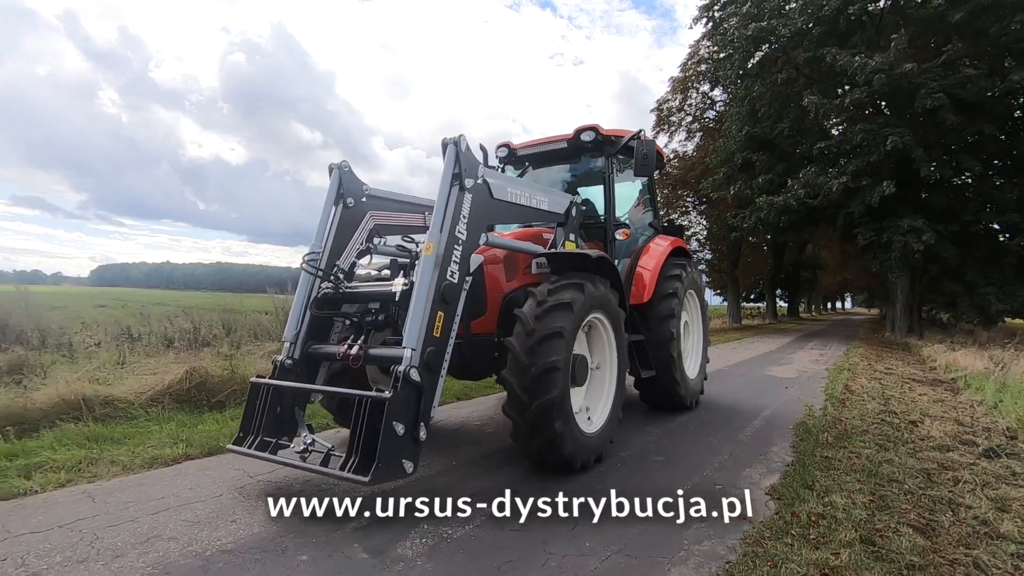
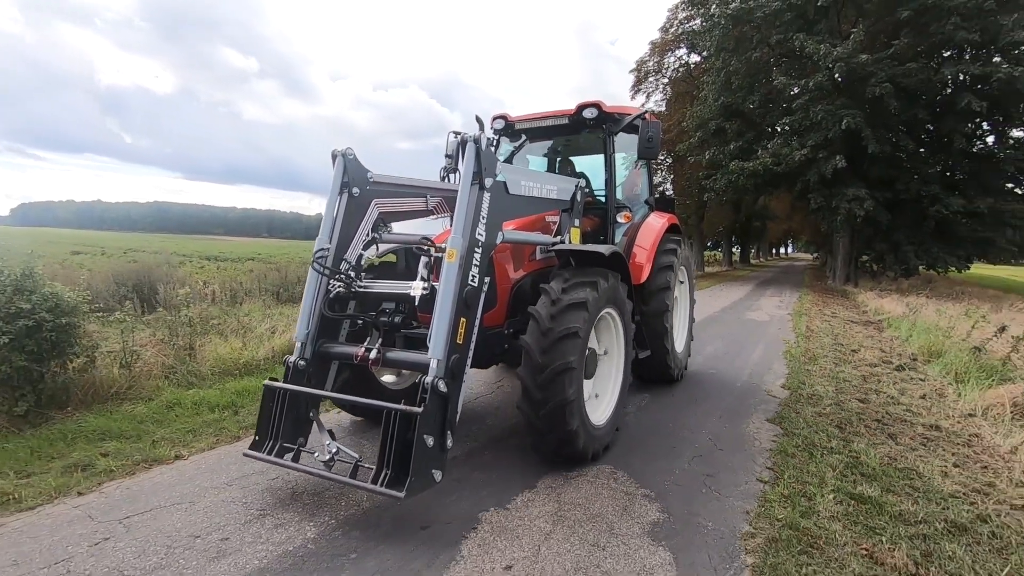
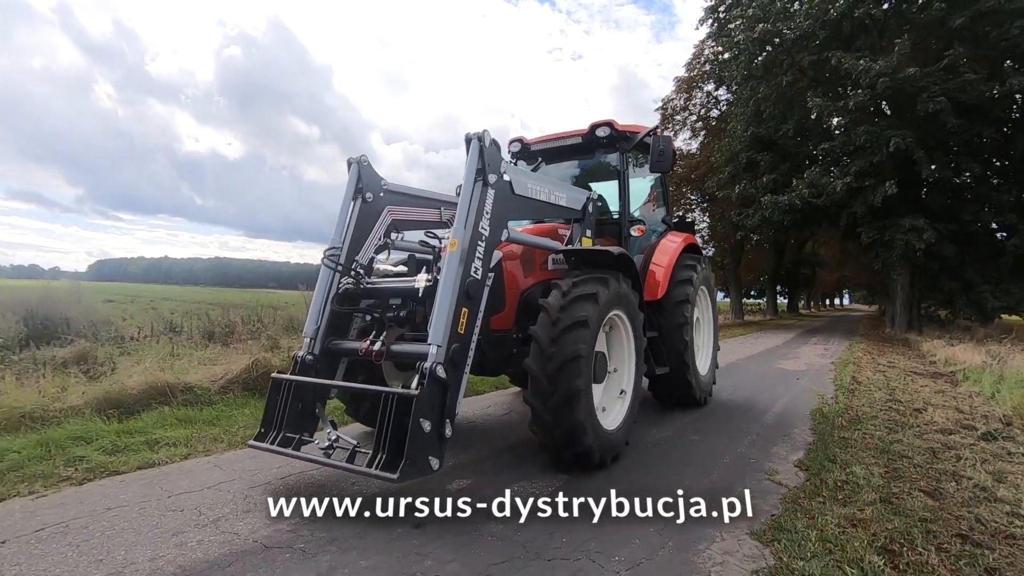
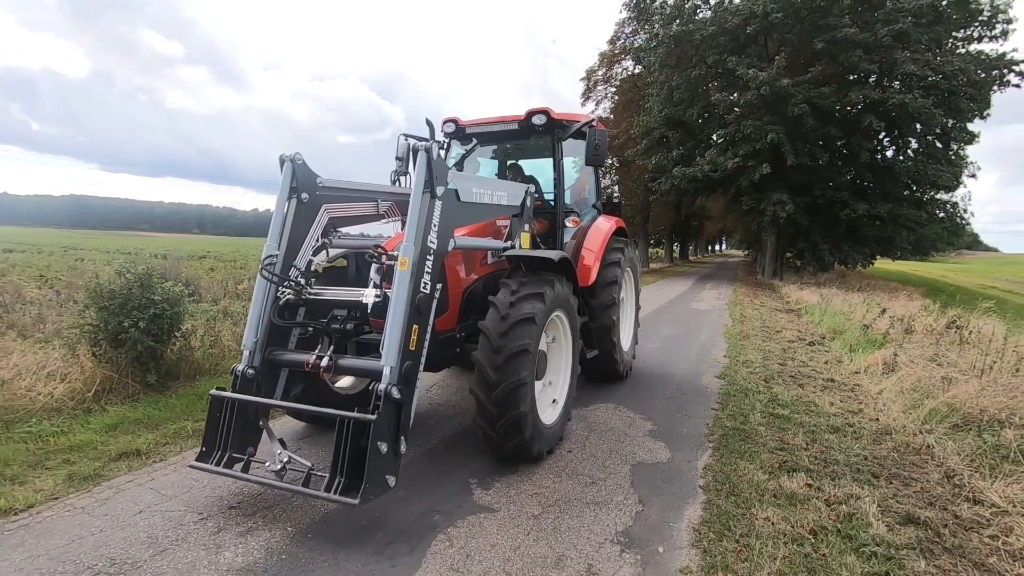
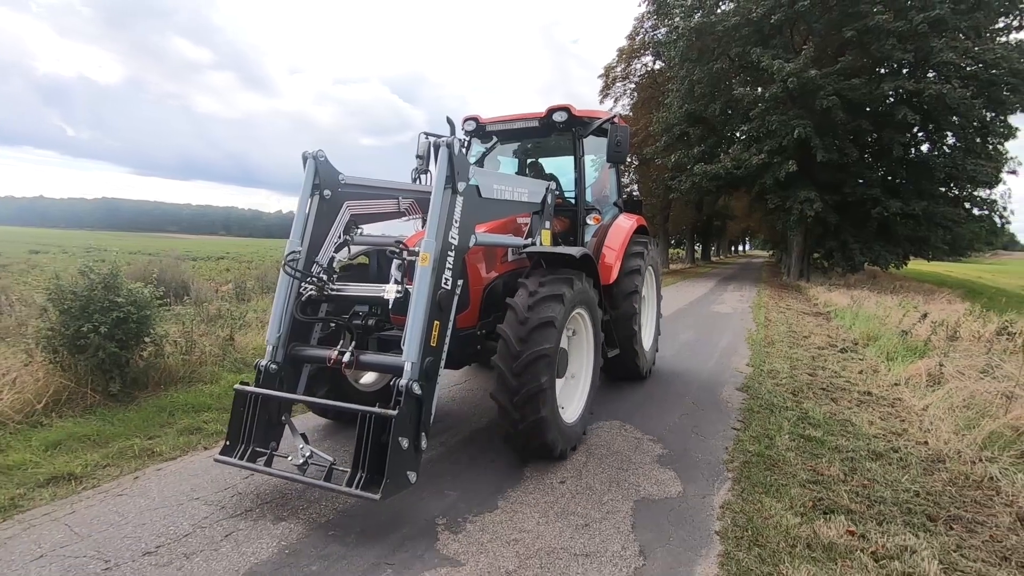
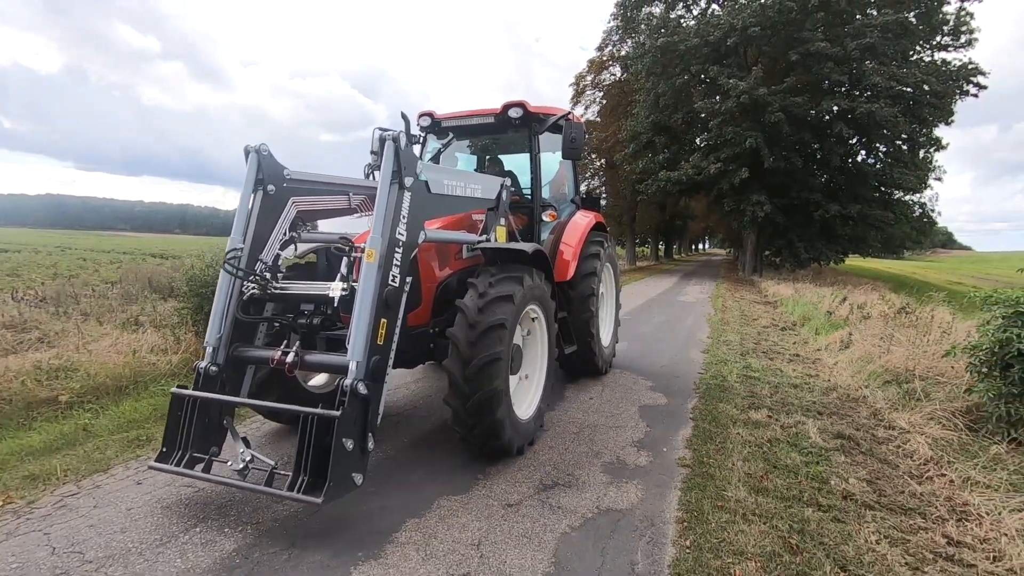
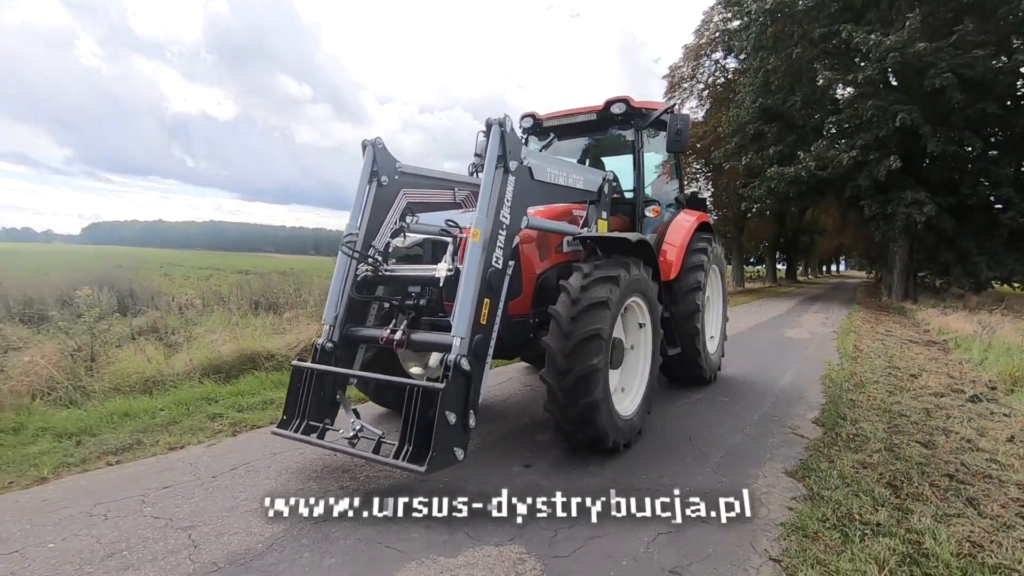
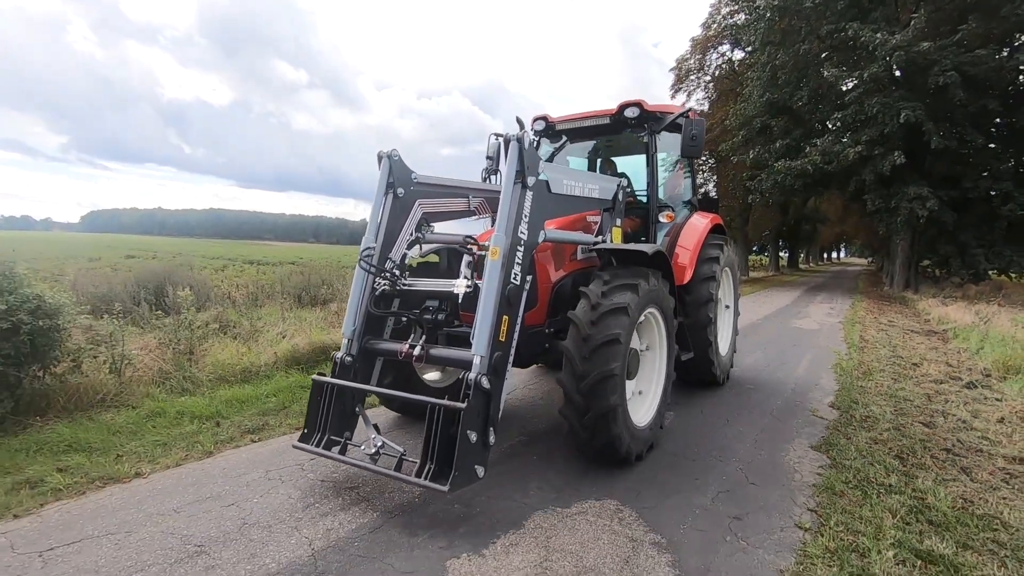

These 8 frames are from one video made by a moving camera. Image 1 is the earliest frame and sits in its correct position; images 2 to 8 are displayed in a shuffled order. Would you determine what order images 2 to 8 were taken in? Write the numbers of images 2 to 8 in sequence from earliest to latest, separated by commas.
3, 7, 8, 2, 5, 4, 6
